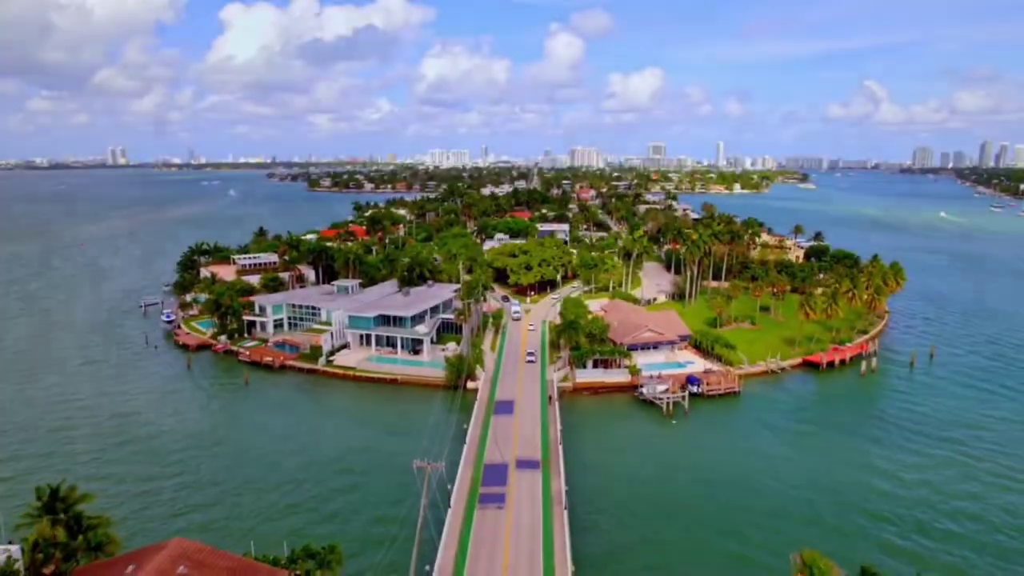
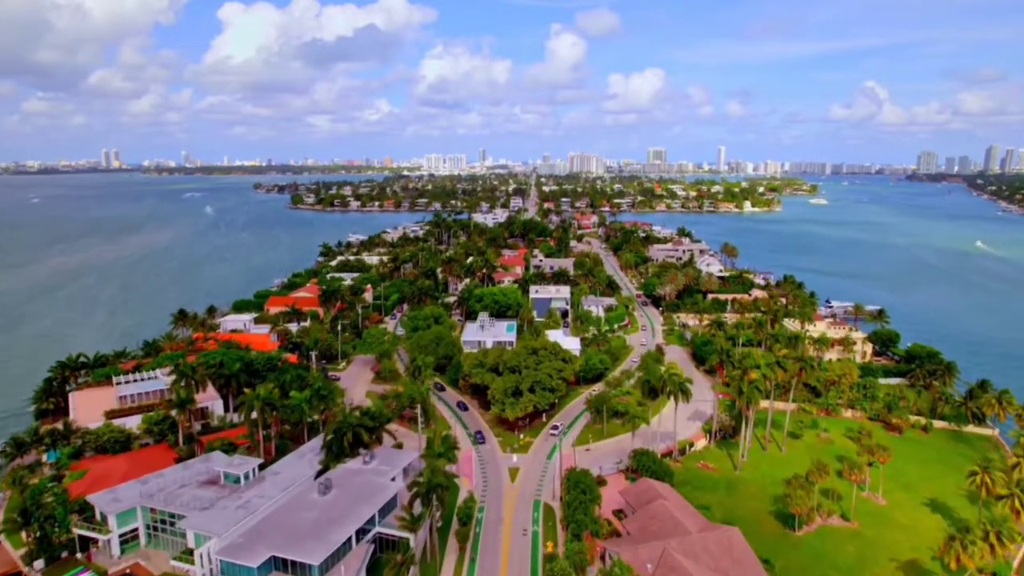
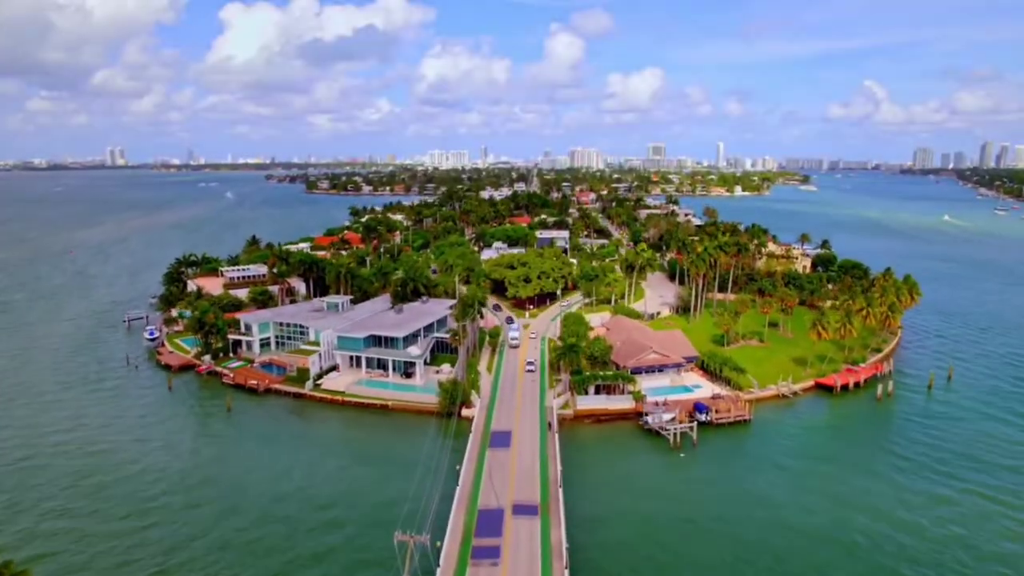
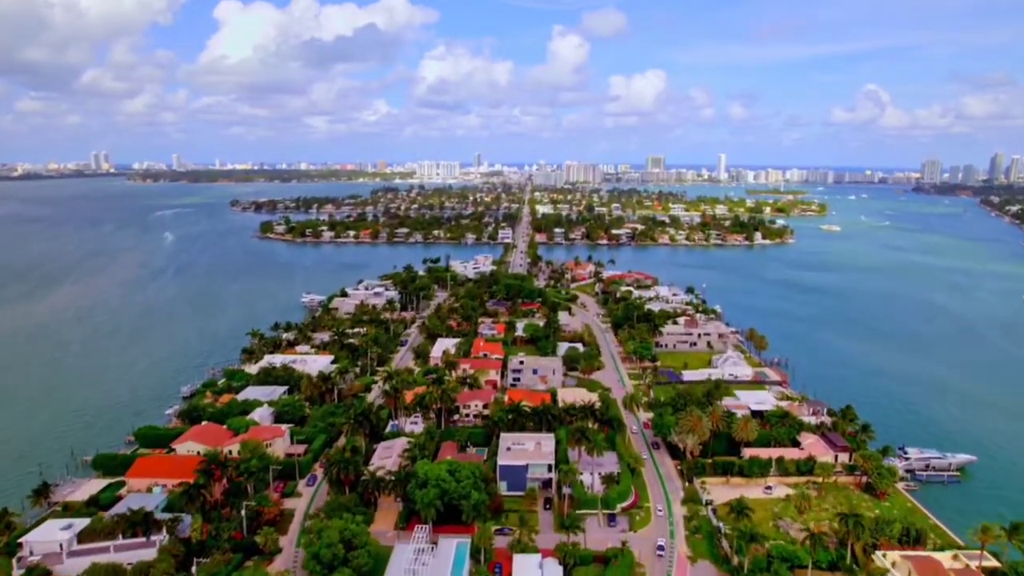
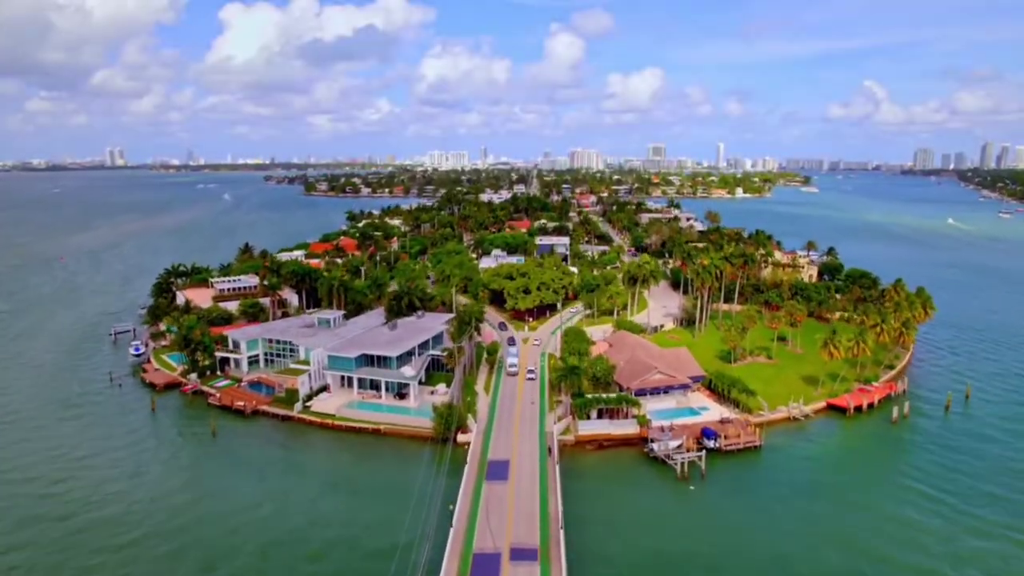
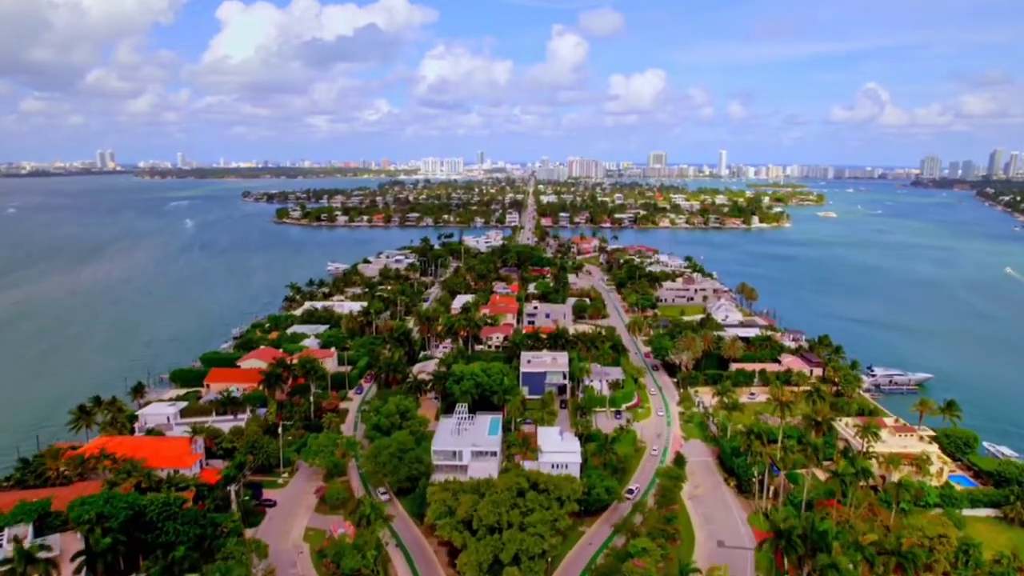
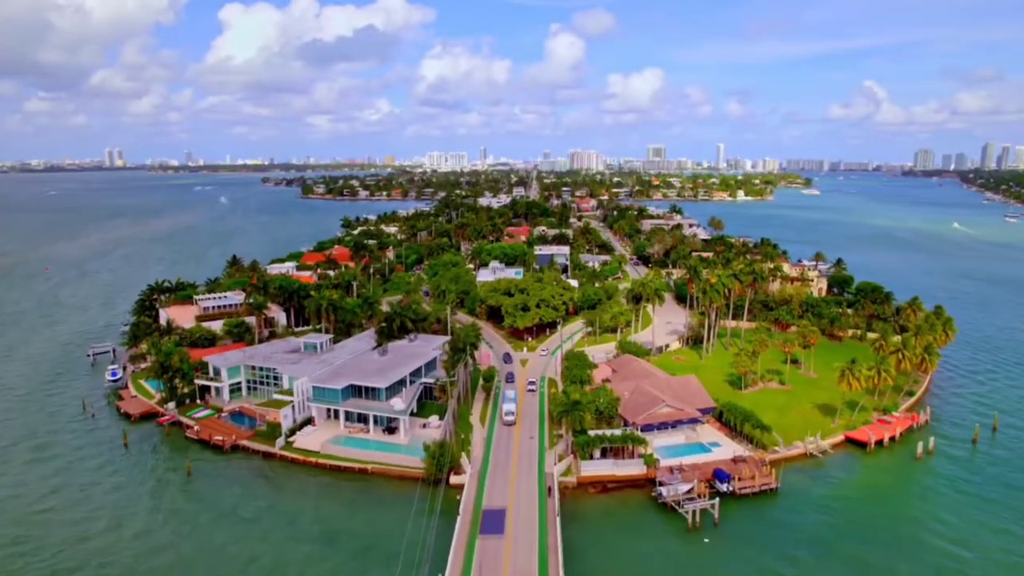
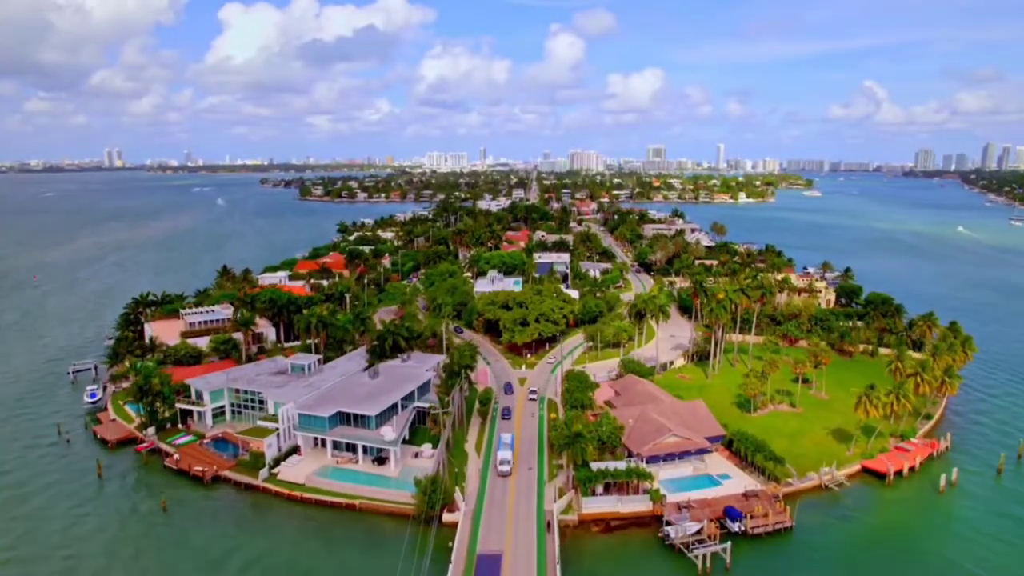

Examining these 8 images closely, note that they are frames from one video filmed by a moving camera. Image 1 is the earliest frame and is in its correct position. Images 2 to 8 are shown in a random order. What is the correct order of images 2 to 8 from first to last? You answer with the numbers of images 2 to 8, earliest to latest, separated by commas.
3, 5, 7, 8, 2, 6, 4
